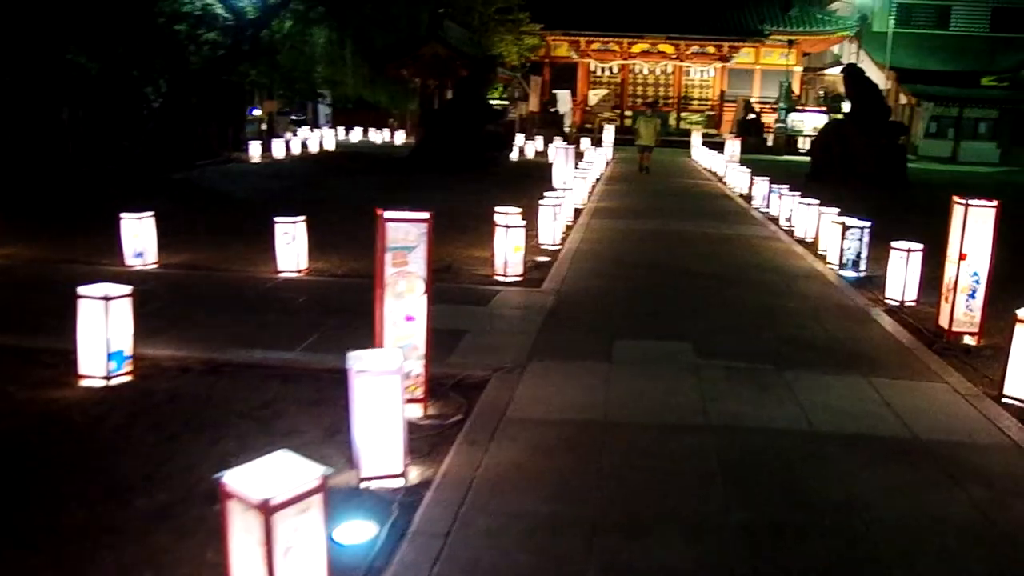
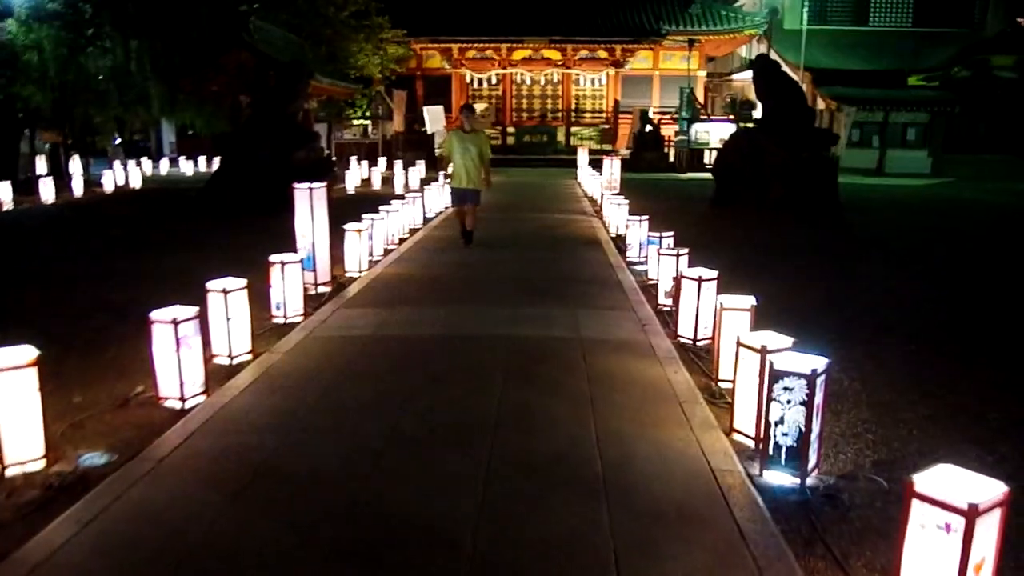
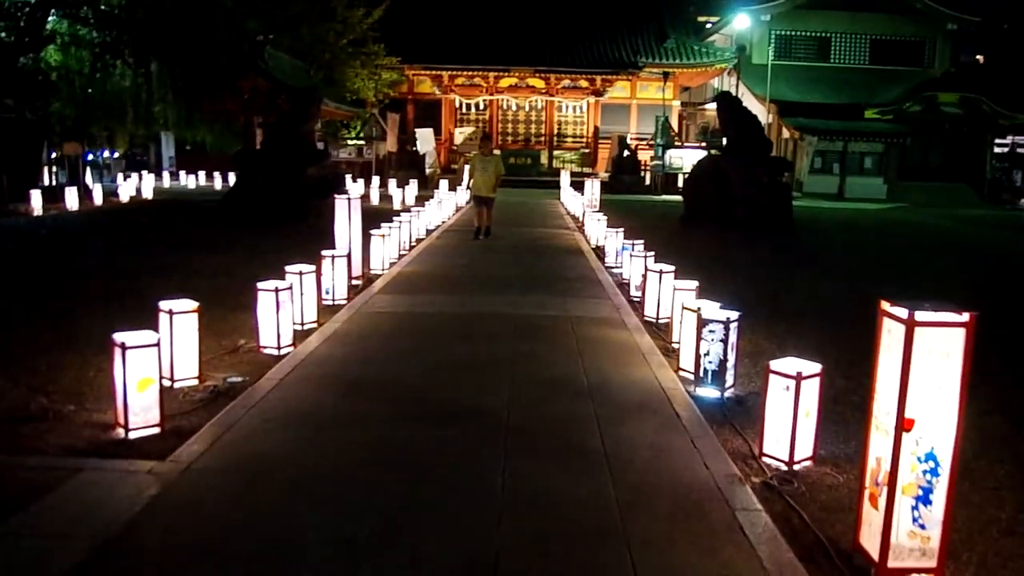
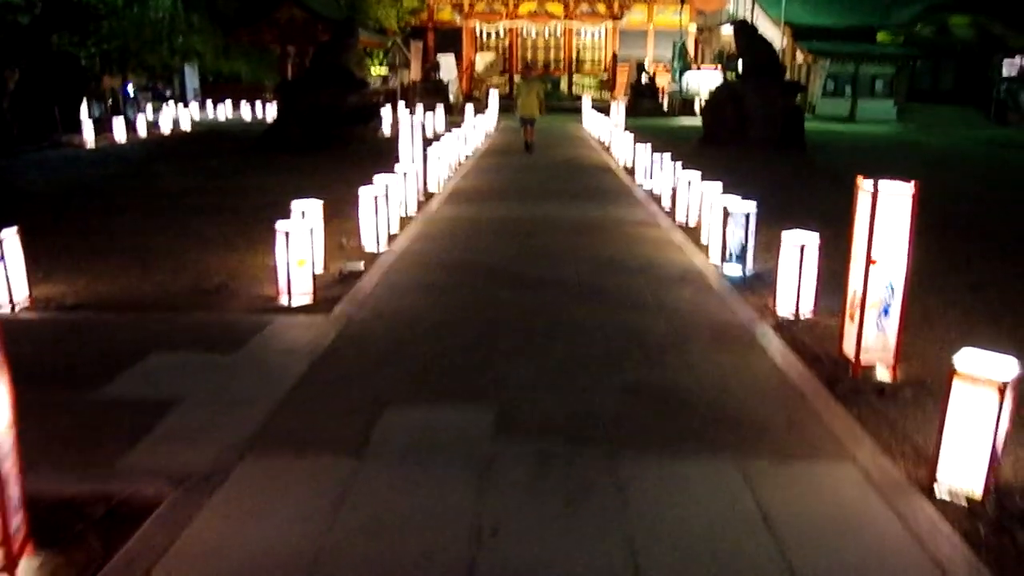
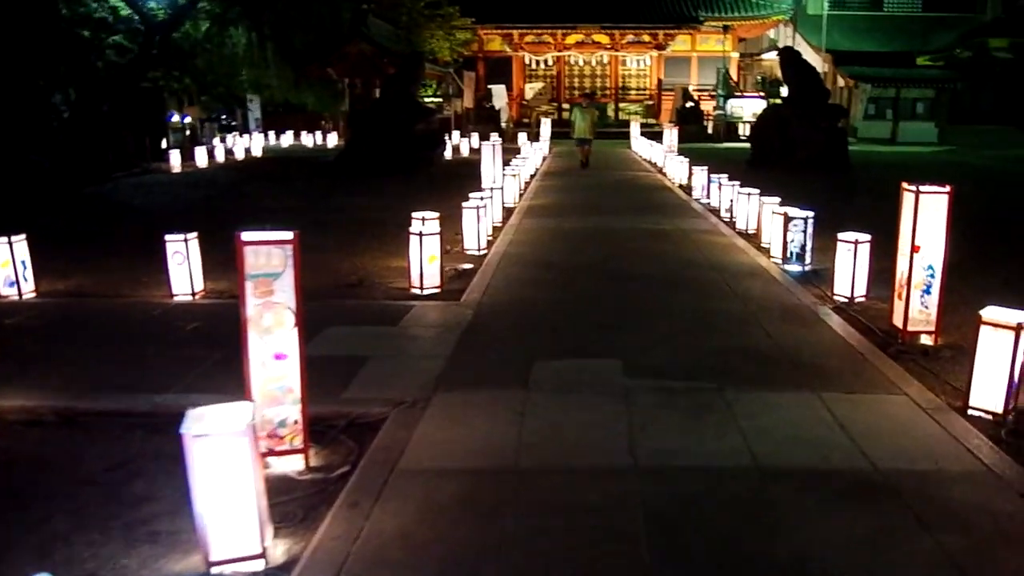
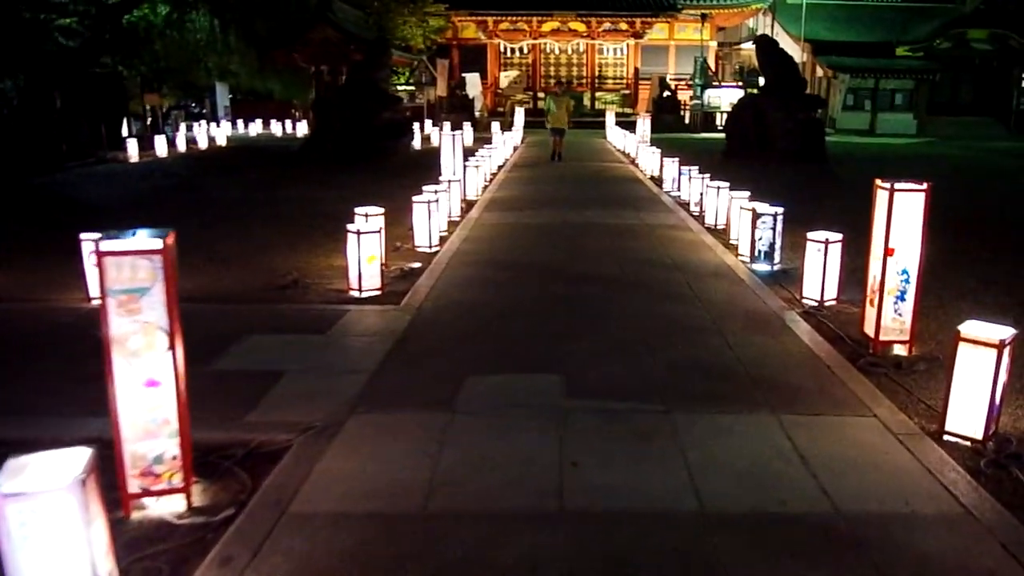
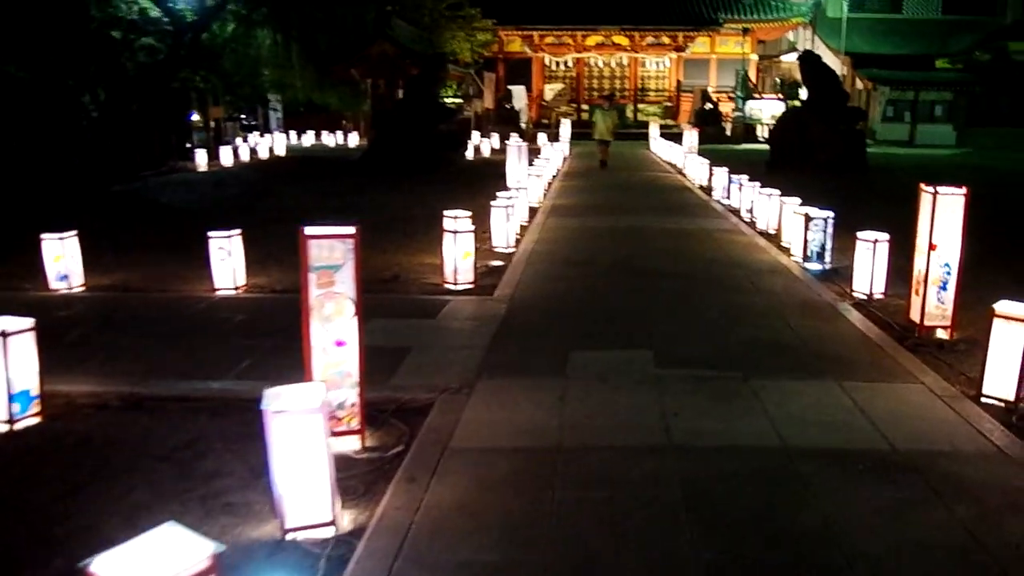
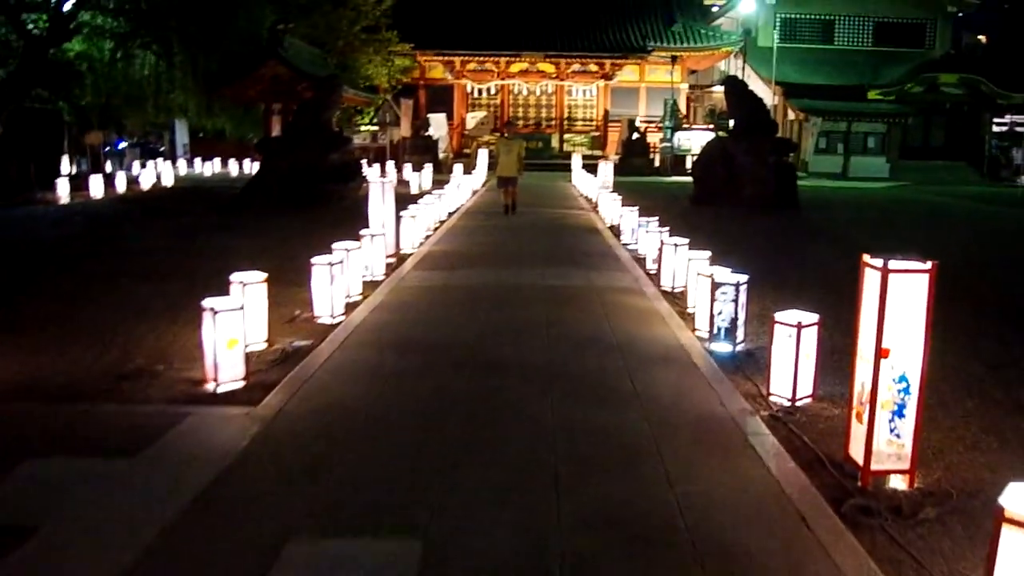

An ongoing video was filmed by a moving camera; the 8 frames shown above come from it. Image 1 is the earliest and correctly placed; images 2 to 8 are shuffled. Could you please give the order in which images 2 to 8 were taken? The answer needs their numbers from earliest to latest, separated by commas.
7, 5, 6, 4, 8, 3, 2
